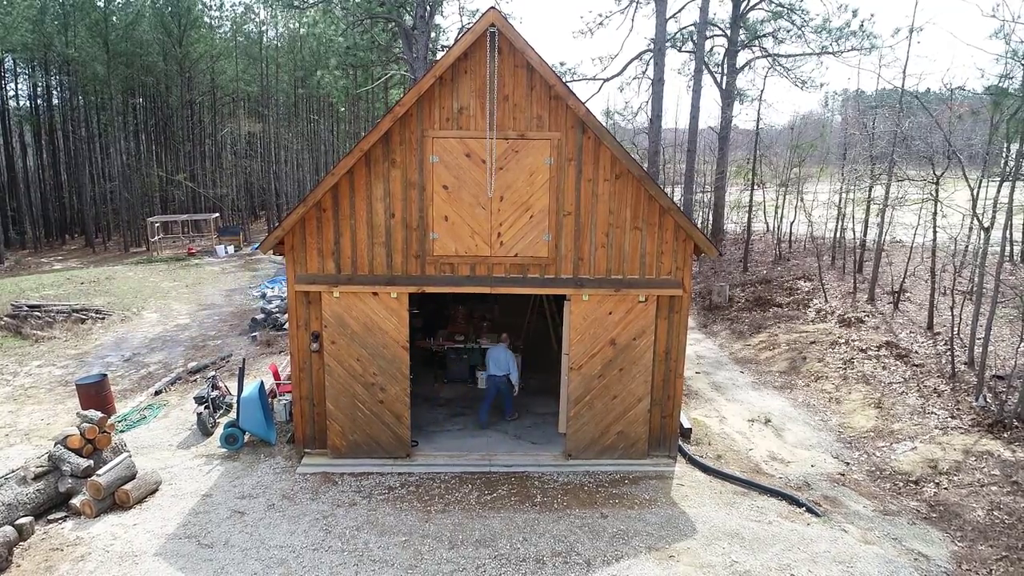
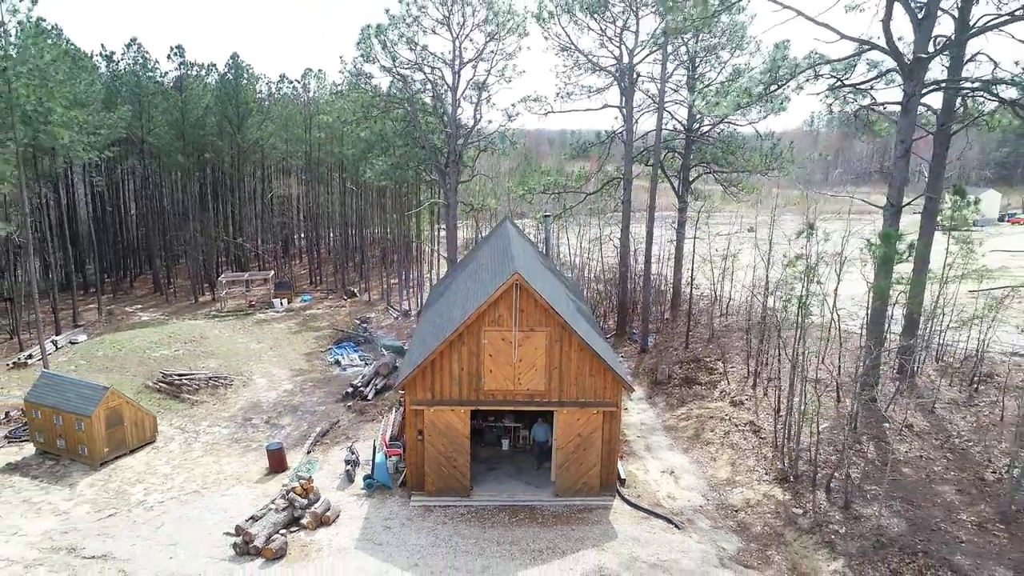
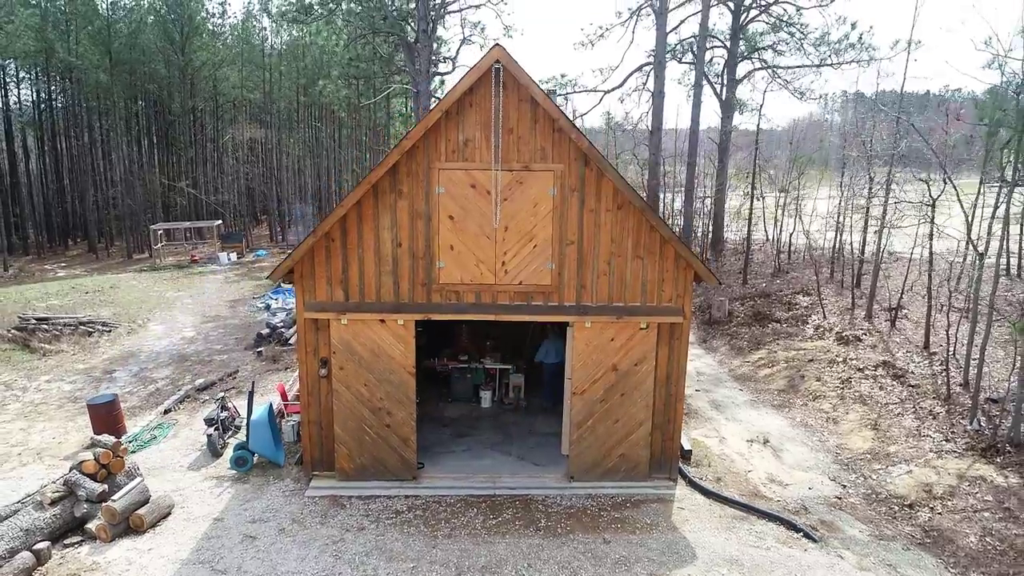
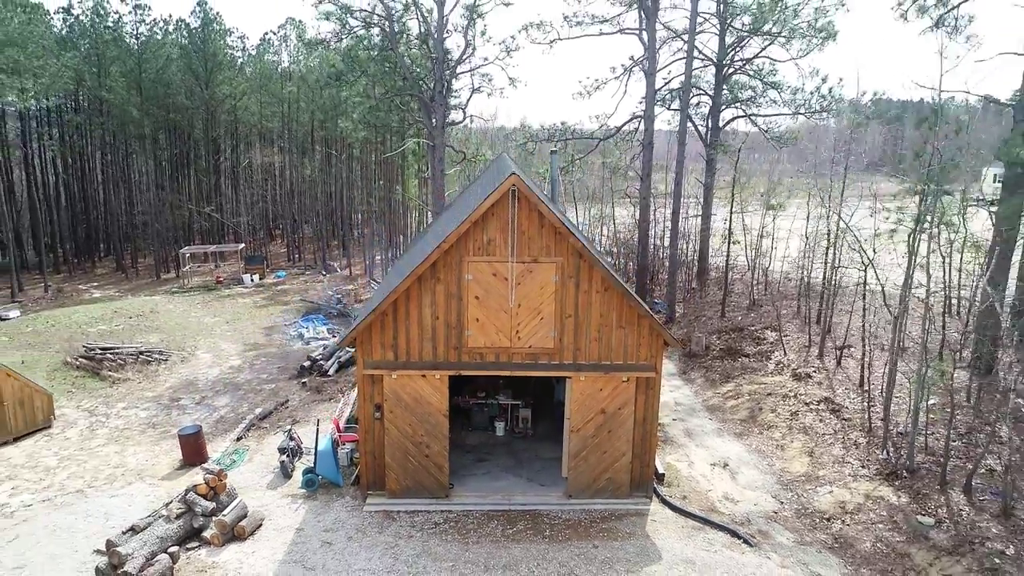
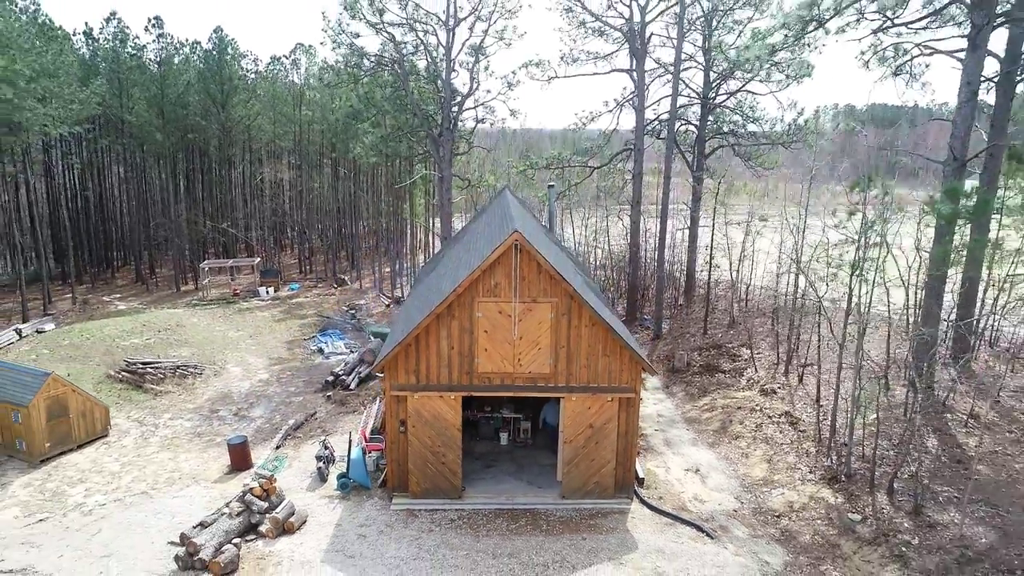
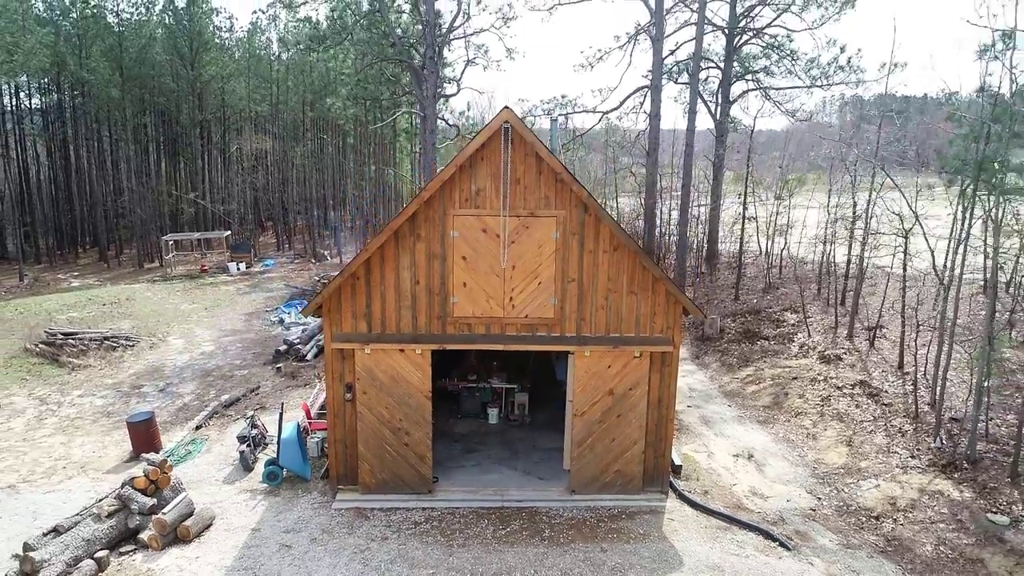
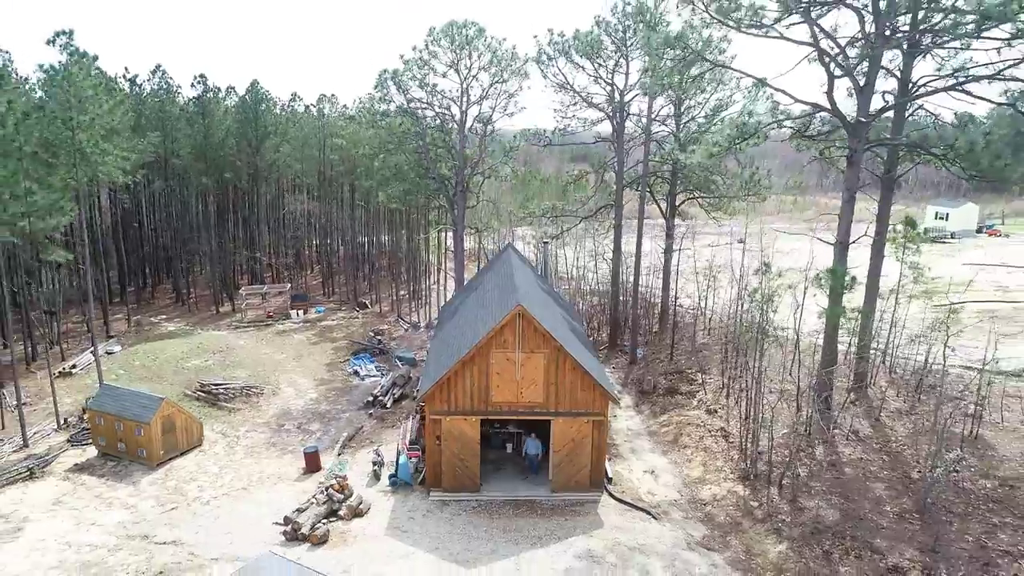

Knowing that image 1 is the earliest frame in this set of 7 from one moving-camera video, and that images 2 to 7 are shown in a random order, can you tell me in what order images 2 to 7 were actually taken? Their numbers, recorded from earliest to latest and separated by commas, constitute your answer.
3, 6, 4, 5, 2, 7
